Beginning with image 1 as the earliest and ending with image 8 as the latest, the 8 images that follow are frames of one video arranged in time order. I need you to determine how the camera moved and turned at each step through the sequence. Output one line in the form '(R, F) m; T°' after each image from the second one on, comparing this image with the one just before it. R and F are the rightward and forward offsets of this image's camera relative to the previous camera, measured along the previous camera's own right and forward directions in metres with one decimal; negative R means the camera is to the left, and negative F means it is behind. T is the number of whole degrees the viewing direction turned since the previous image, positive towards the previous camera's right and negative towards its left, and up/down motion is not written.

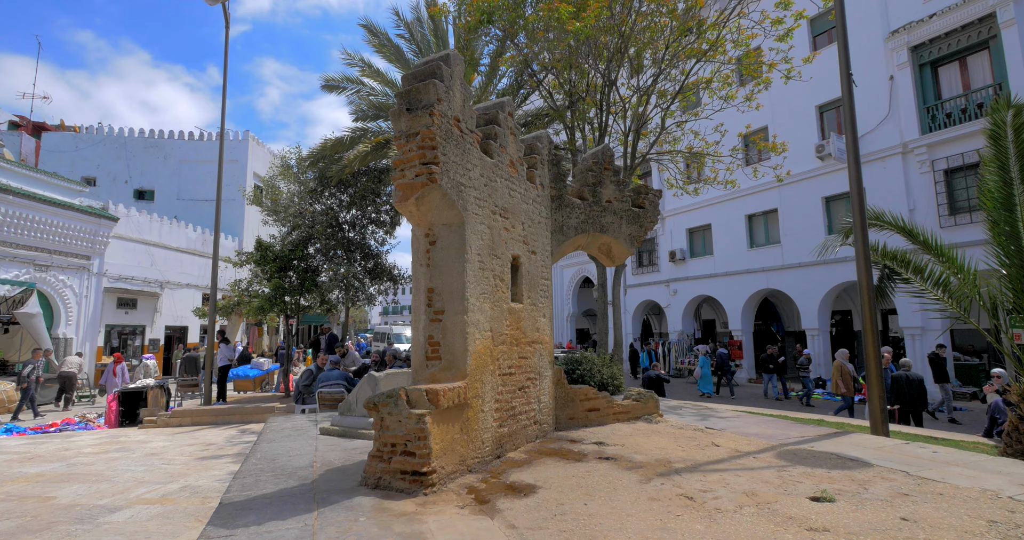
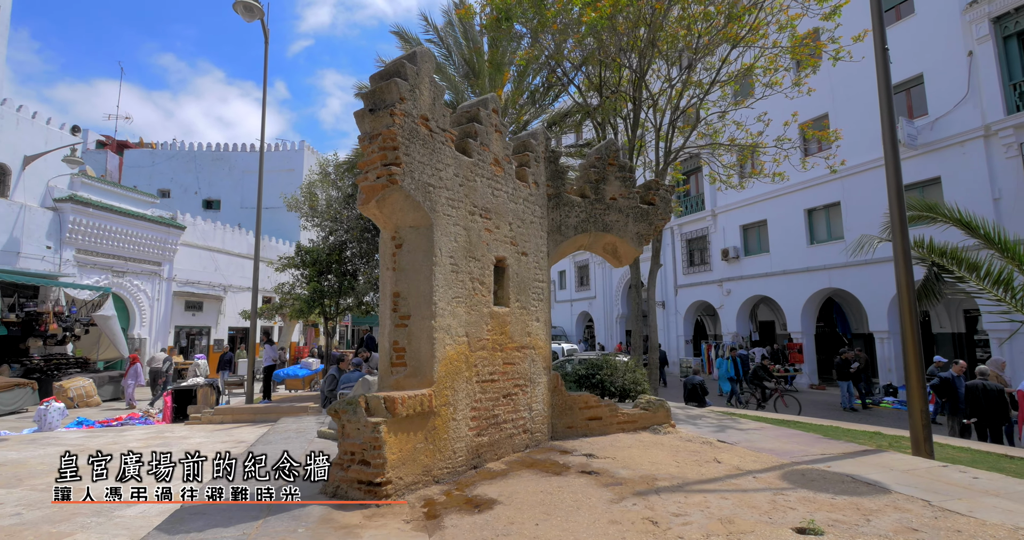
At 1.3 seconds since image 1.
(+0.8, +0.3) m; -6°
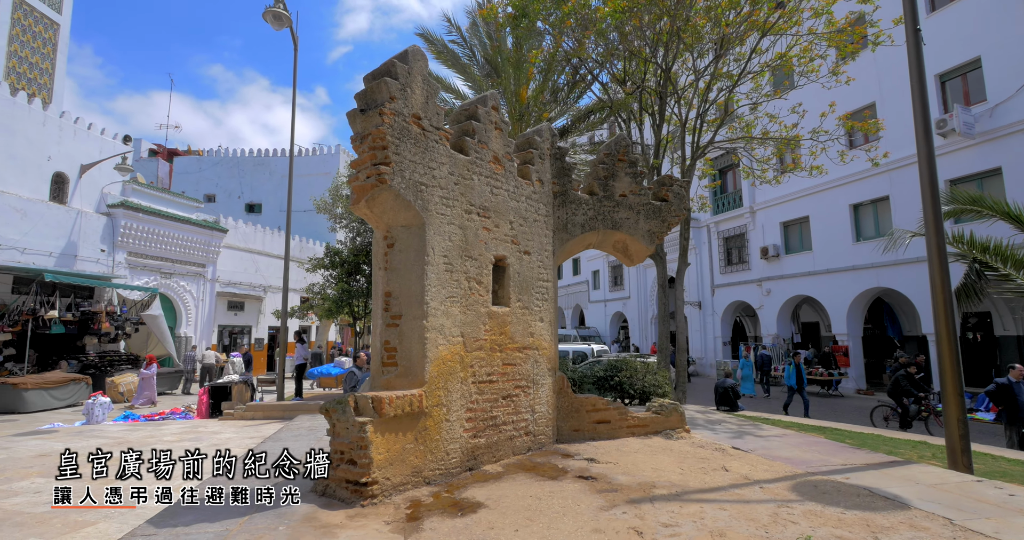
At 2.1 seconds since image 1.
(+0.4, +0.1) m; -4°
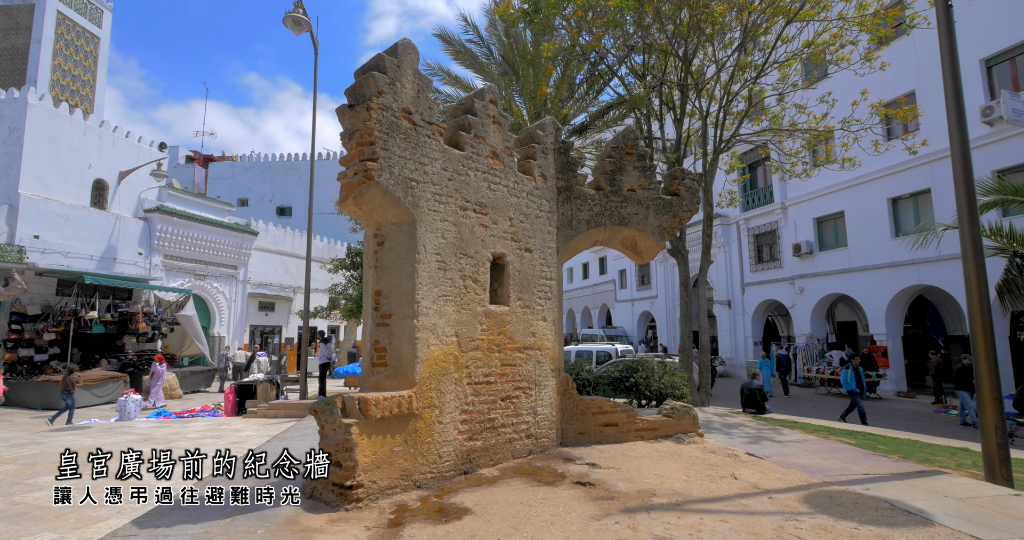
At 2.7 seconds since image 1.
(+0.3, +0.2) m; -3°
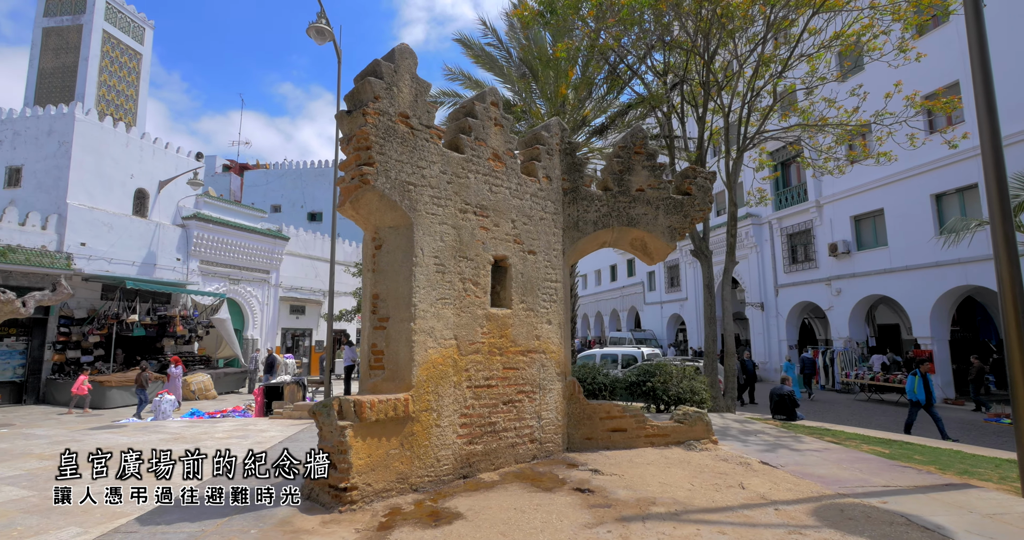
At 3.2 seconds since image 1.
(+0.3, 0.0) m; -3°
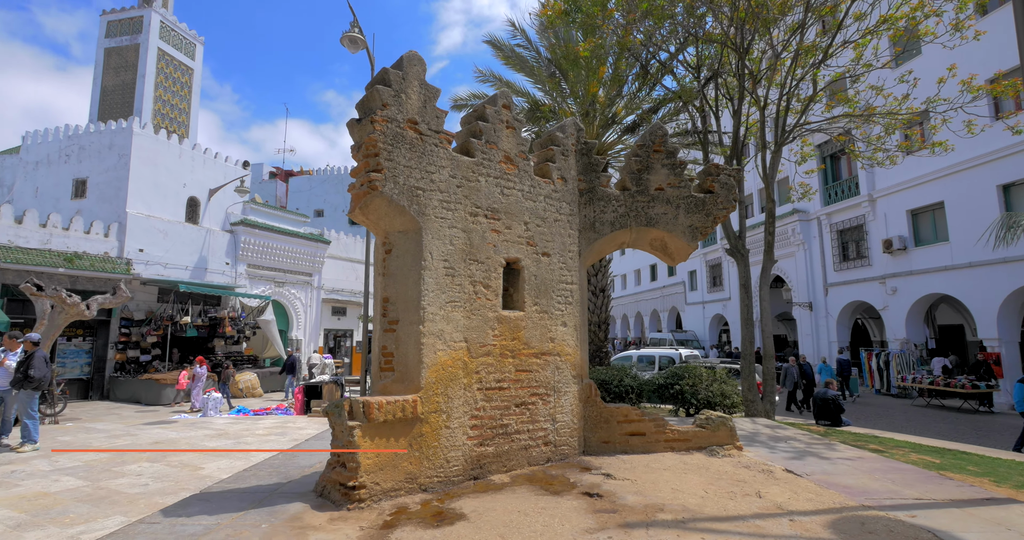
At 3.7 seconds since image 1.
(+0.3, 0.0) m; -5°
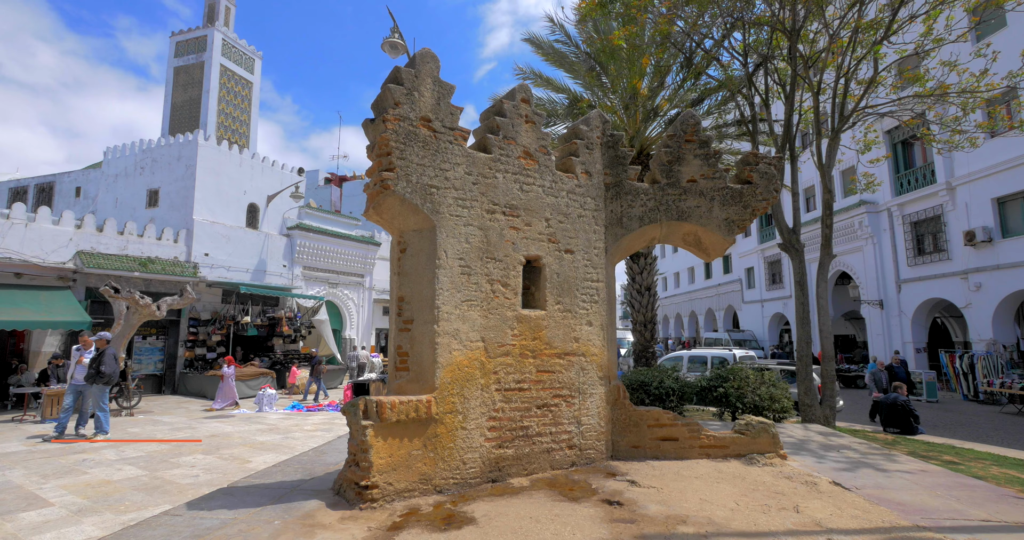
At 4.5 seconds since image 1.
(+0.3, +0.1) m; -6°
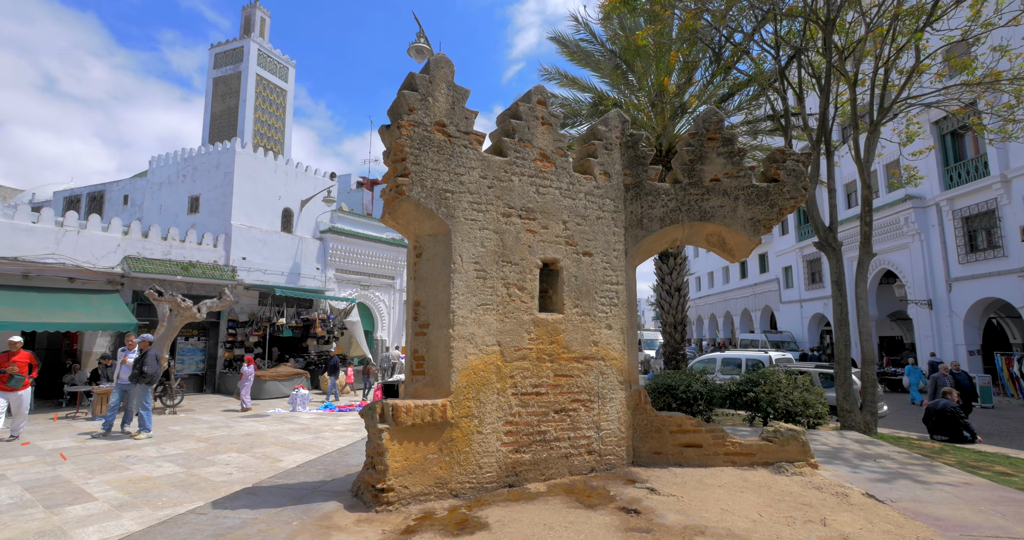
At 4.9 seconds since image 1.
(+0.1, 0.0) m; -4°
